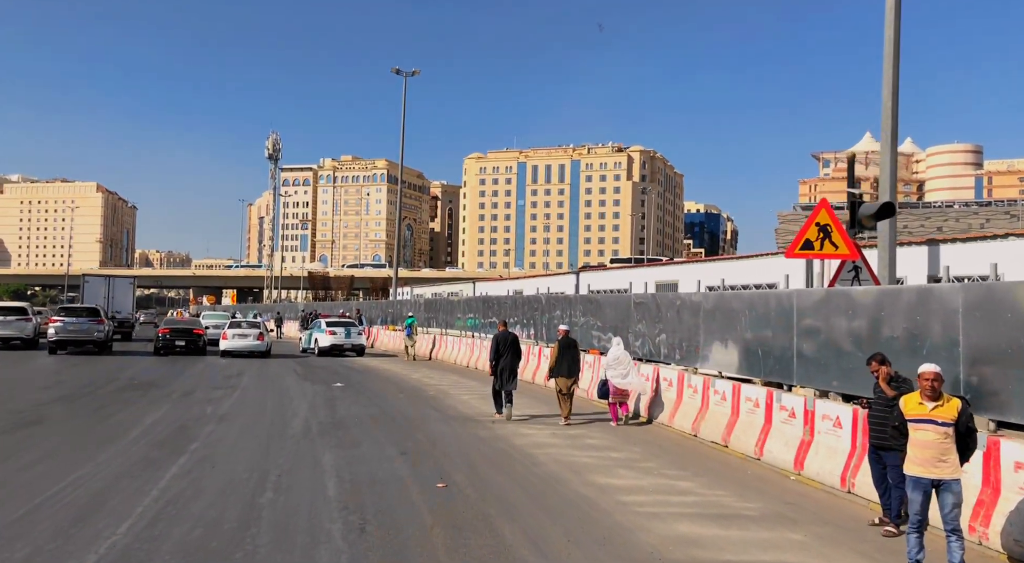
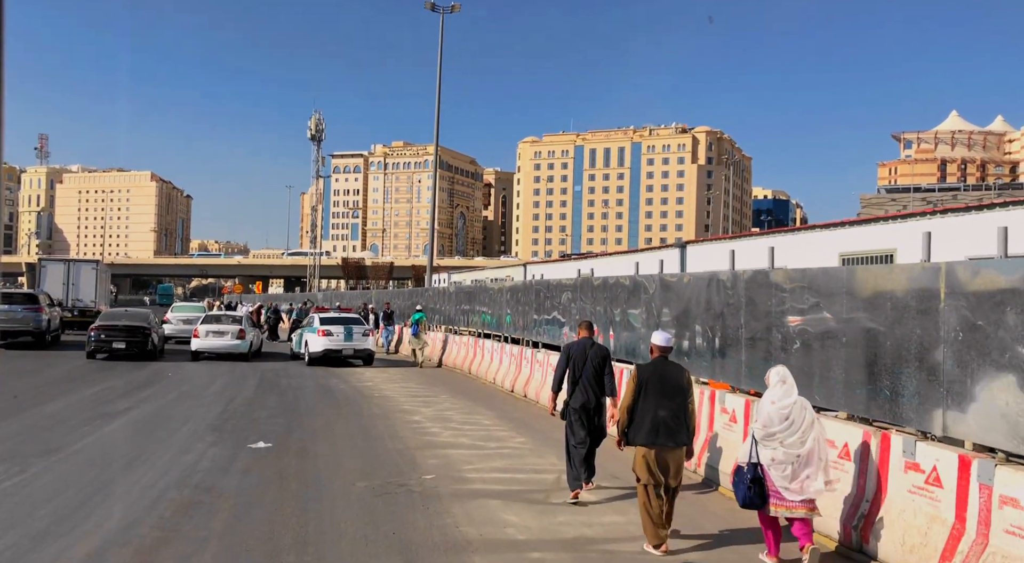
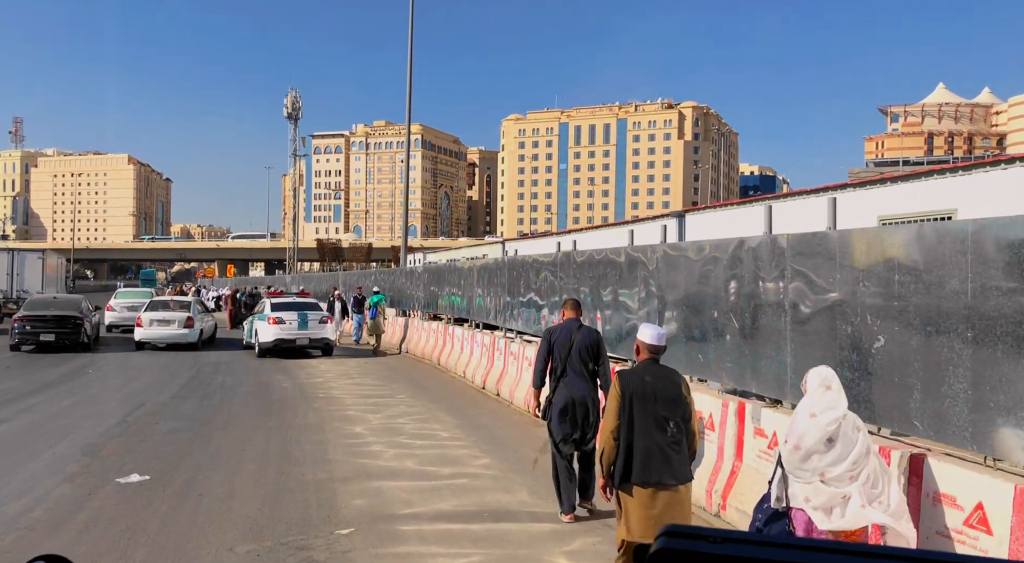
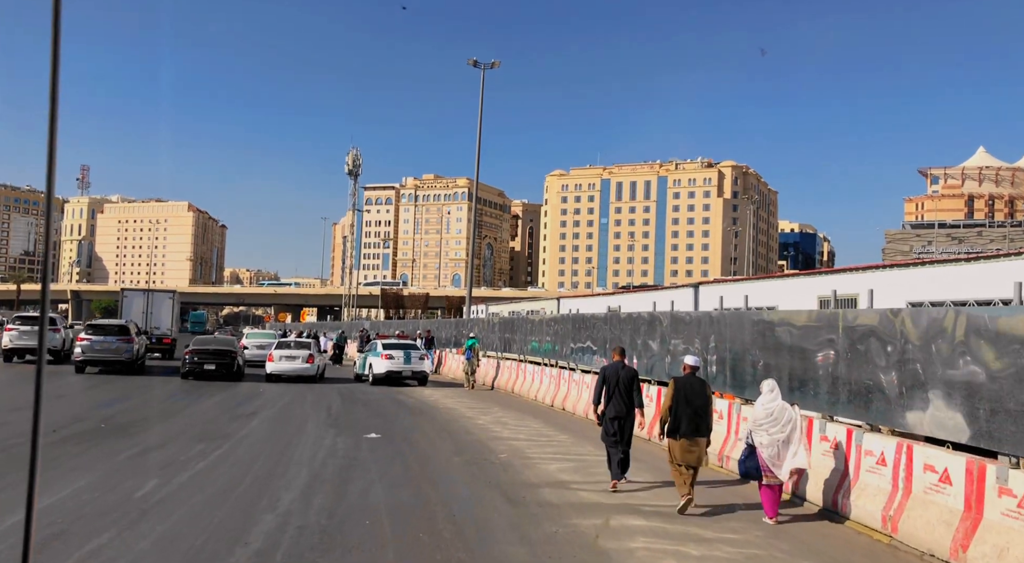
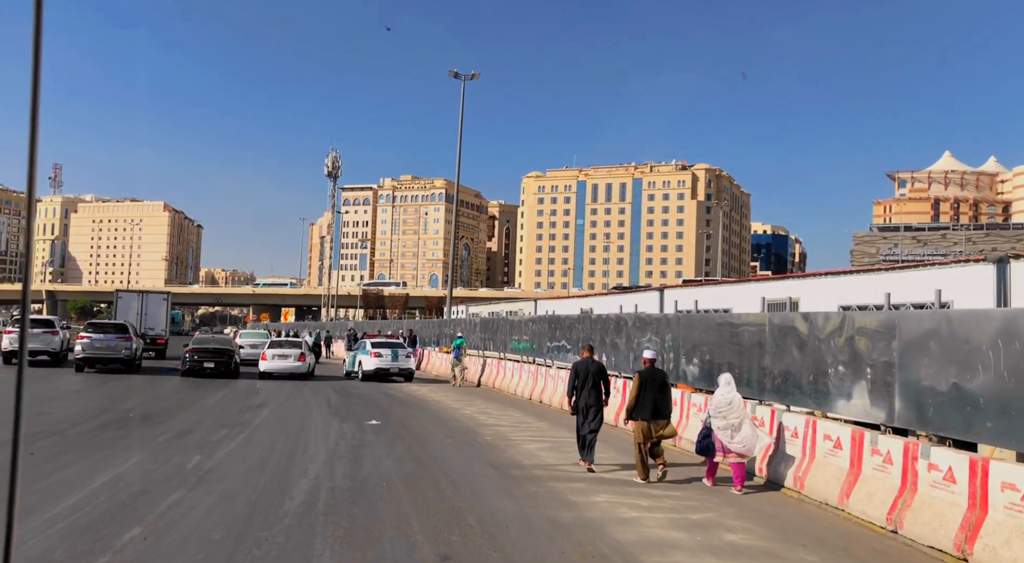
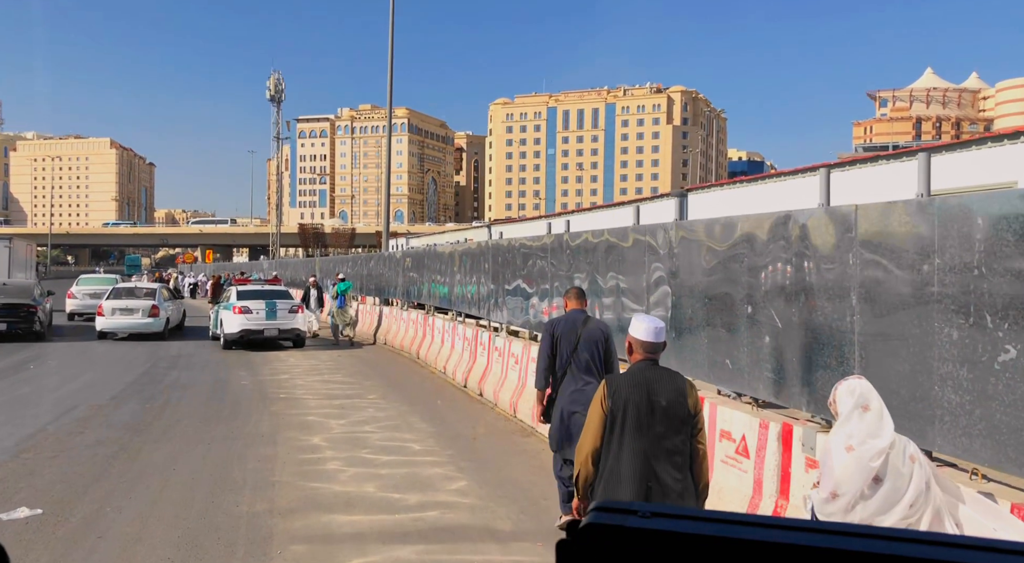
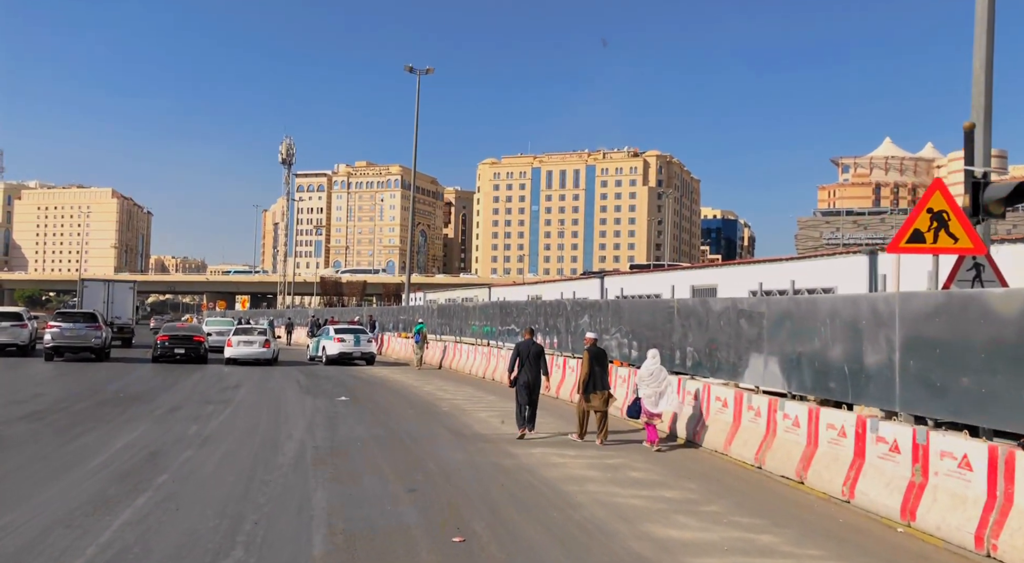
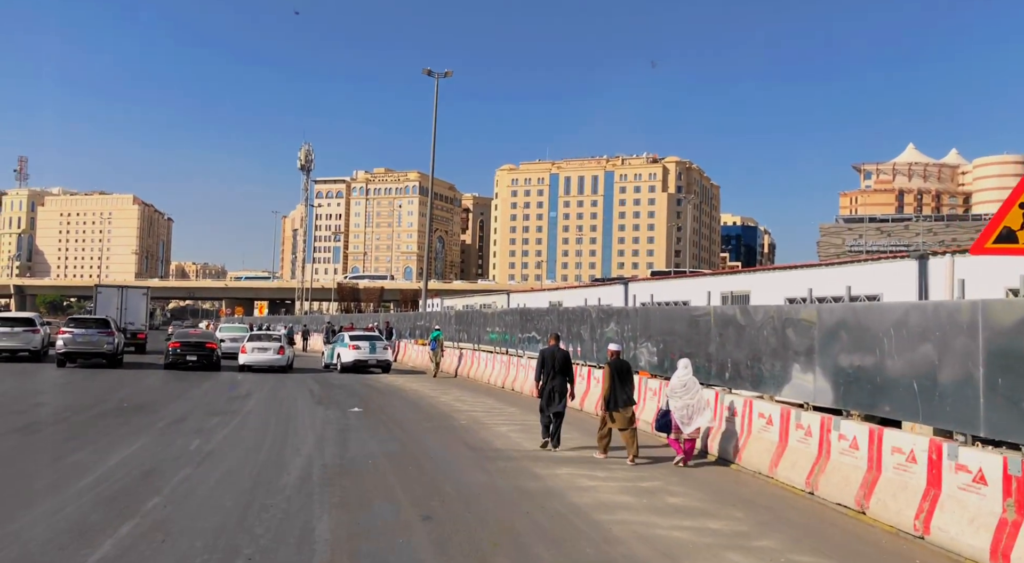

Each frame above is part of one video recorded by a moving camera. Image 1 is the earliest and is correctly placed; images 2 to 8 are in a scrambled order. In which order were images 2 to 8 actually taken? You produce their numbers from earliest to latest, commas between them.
7, 8, 5, 4, 2, 3, 6
